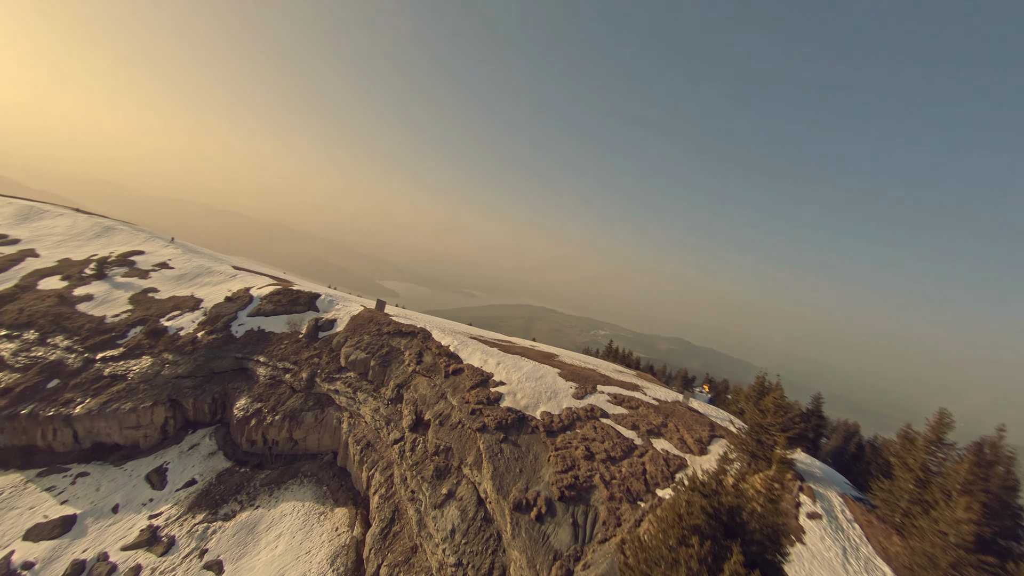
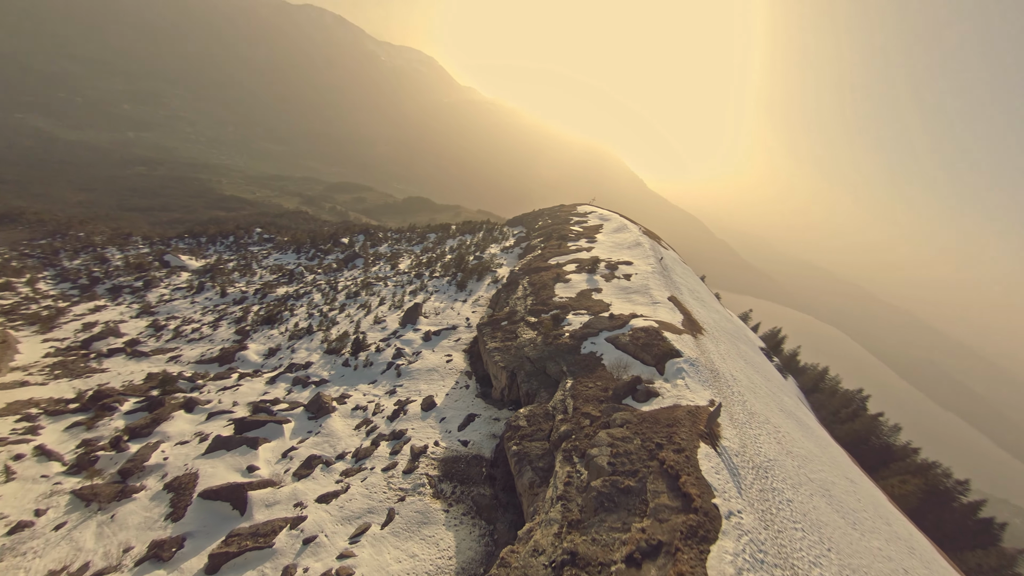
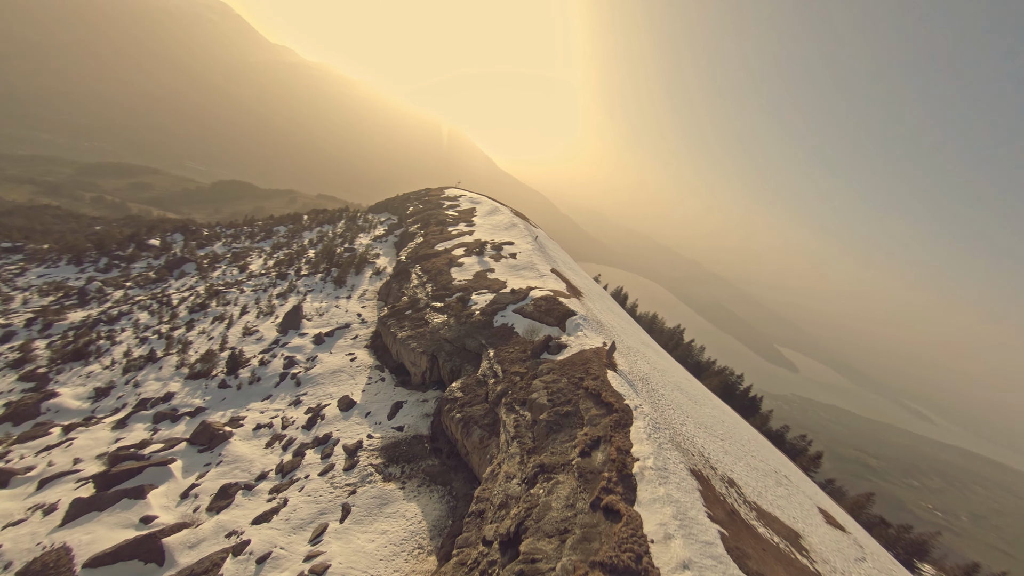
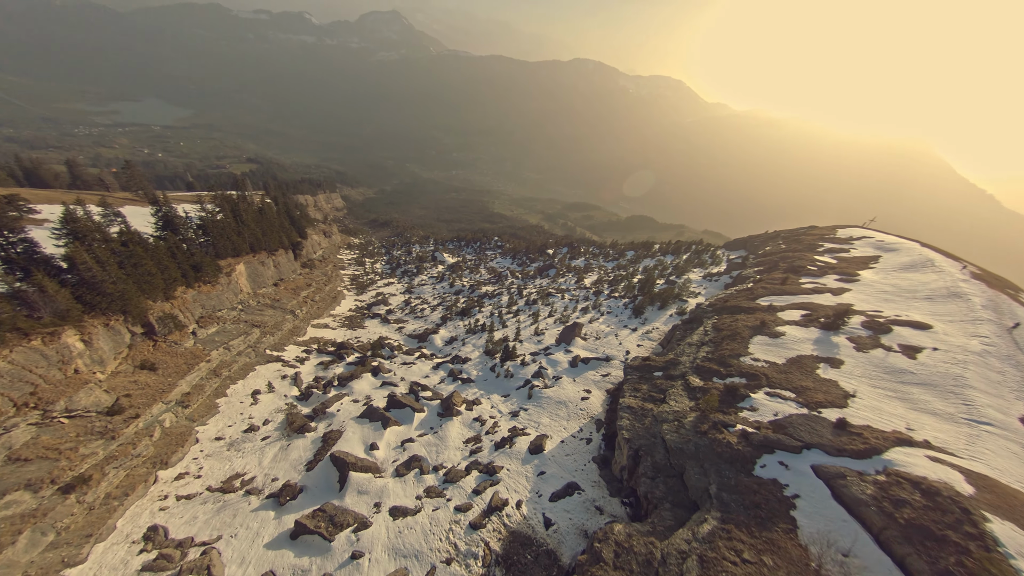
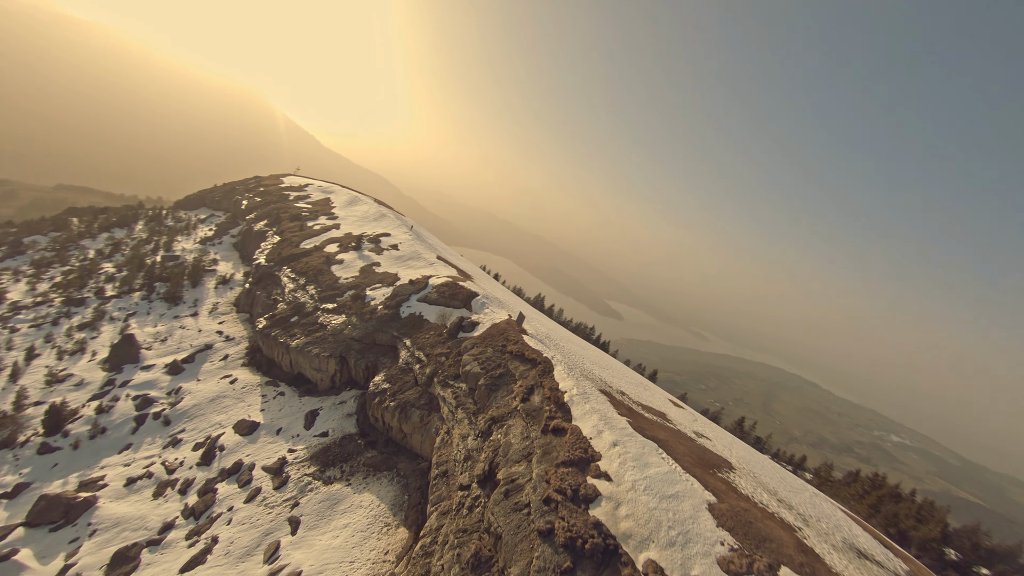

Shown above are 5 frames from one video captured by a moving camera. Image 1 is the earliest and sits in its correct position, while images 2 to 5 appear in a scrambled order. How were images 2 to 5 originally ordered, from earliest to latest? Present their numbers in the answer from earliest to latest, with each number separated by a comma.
5, 3, 2, 4
